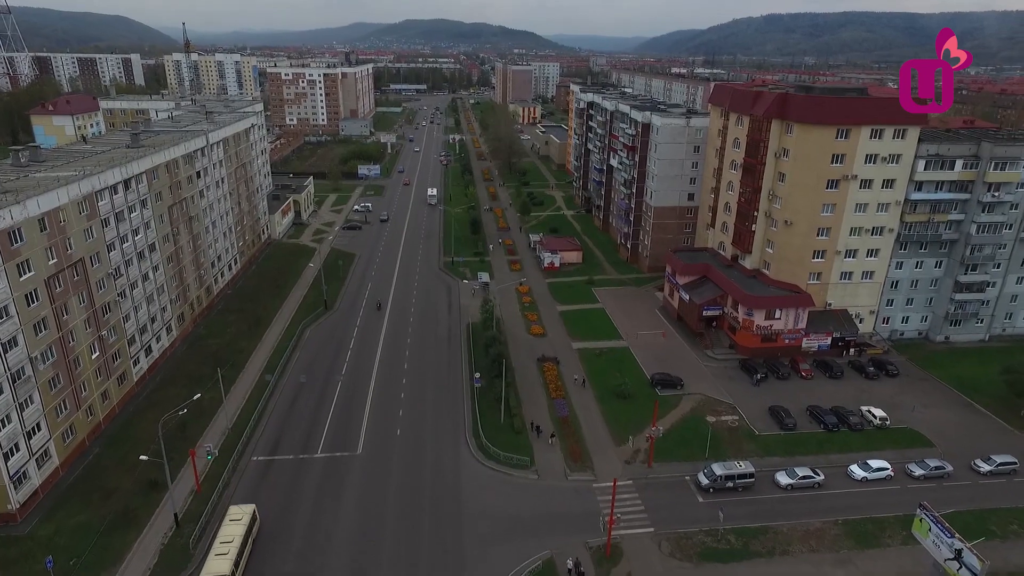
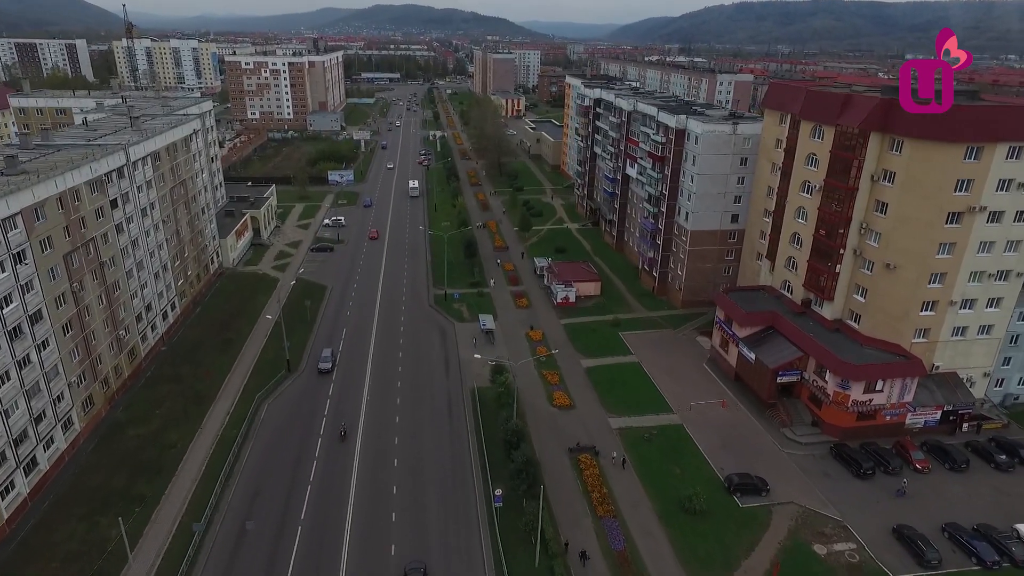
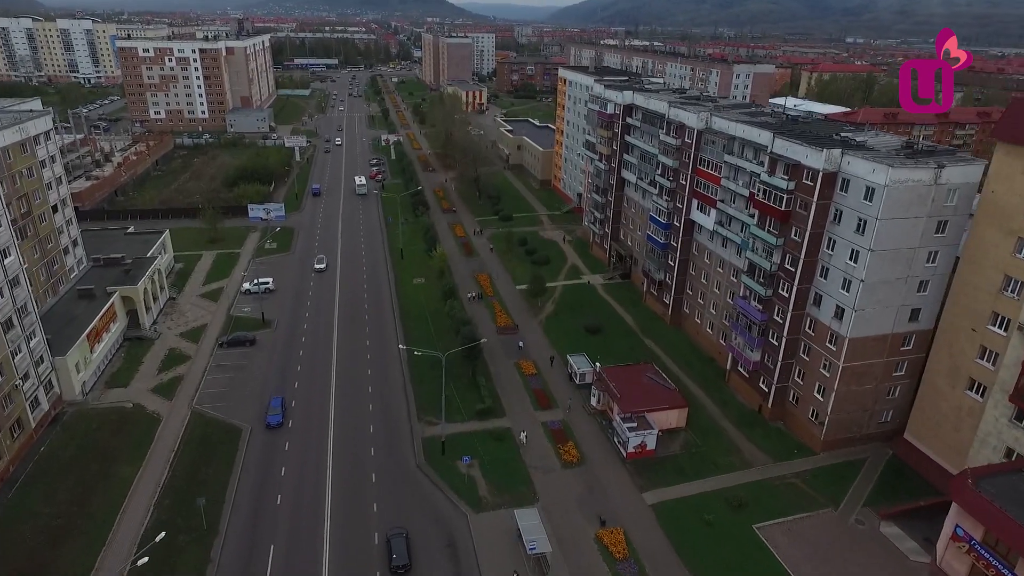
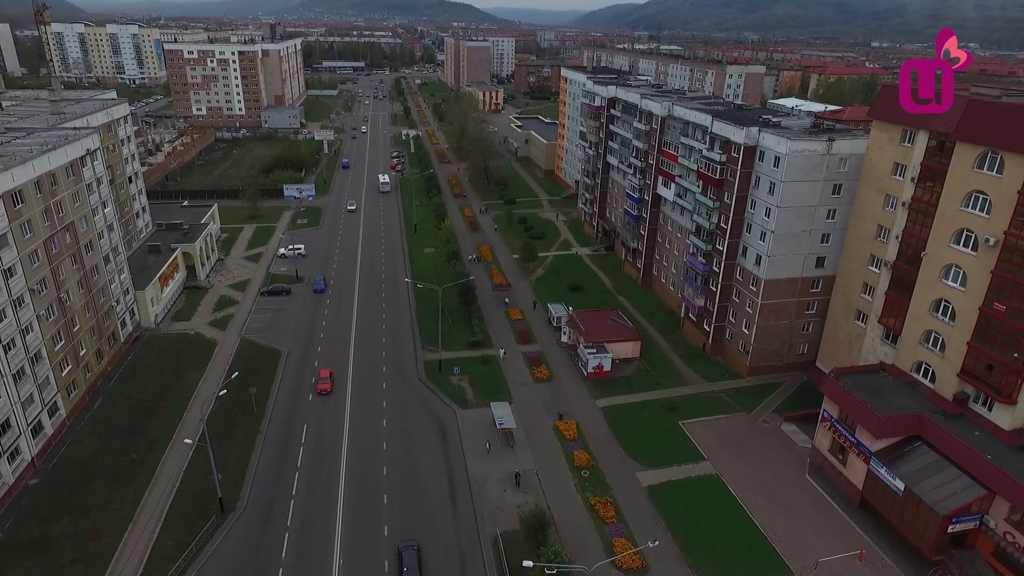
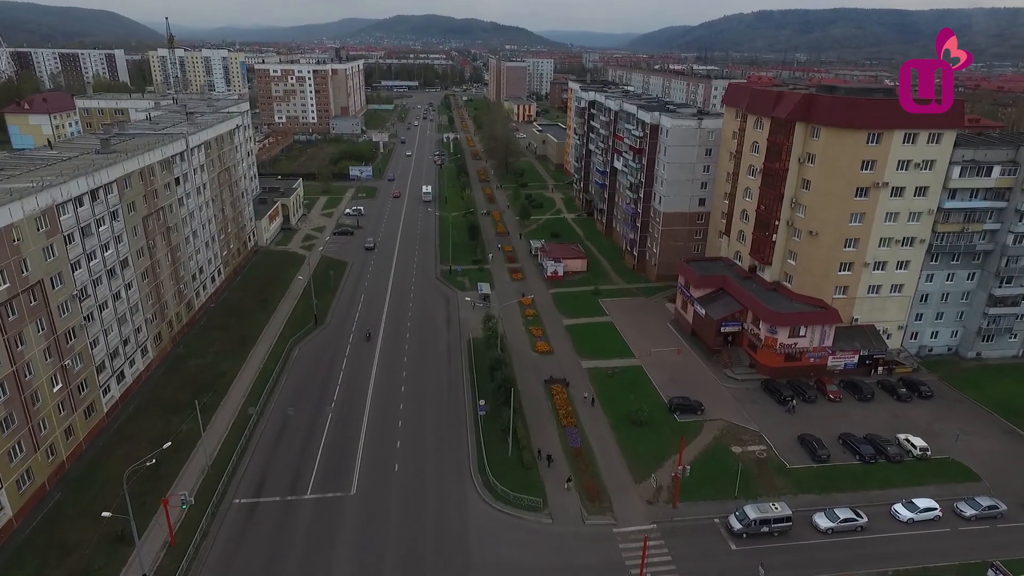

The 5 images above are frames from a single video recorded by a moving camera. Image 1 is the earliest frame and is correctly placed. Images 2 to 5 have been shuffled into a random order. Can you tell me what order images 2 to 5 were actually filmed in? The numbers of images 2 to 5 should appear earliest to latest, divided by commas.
5, 2, 4, 3
